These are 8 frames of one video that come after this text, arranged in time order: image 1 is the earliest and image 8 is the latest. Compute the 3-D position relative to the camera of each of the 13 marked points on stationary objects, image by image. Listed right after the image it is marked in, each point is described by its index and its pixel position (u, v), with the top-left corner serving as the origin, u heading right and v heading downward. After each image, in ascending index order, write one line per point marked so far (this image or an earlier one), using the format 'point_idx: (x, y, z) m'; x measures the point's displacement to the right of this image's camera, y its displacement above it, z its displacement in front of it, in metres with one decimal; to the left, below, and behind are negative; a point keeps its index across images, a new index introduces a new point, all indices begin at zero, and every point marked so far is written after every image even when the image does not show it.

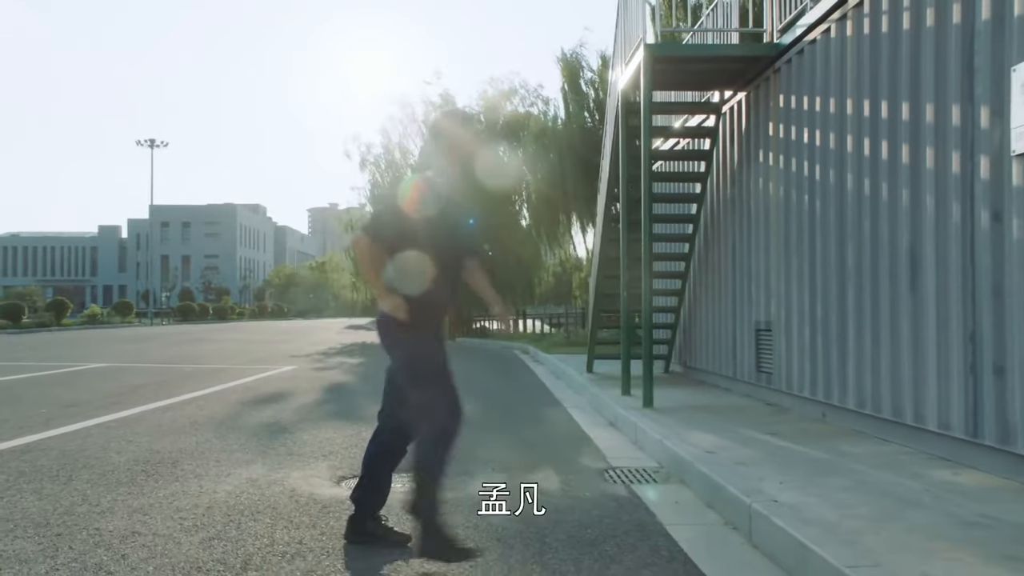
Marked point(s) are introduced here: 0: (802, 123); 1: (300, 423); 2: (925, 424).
0: (+2.6, +1.5, +7.9) m
1: (-1.9, -1.2, +7.8) m
2: (+2.7, -0.9, +5.7) m
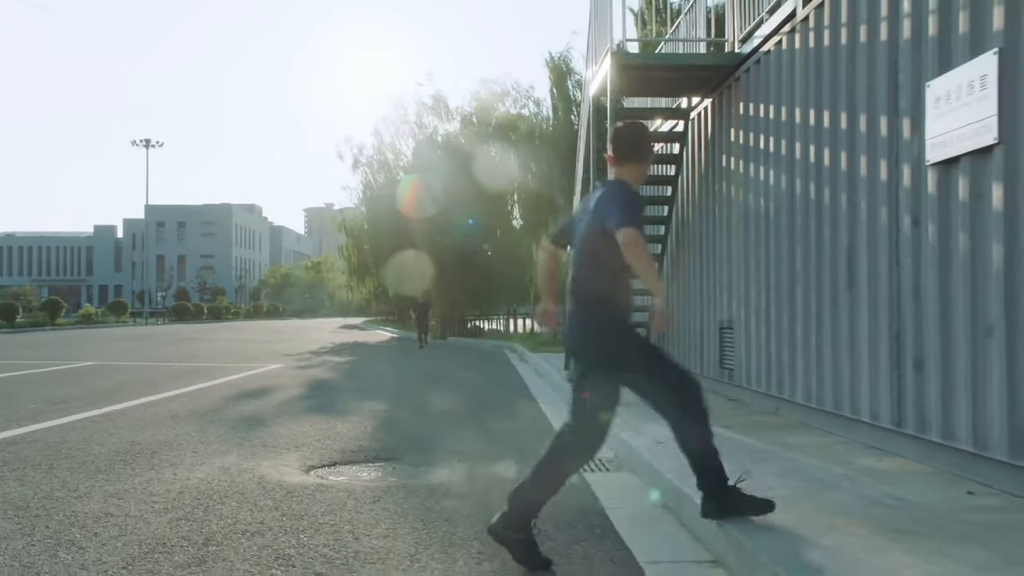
0: (+2.3, +1.5, +8.2) m
1: (-2.2, -1.2, +8.2) m
2: (+2.4, -0.9, +6.0) m
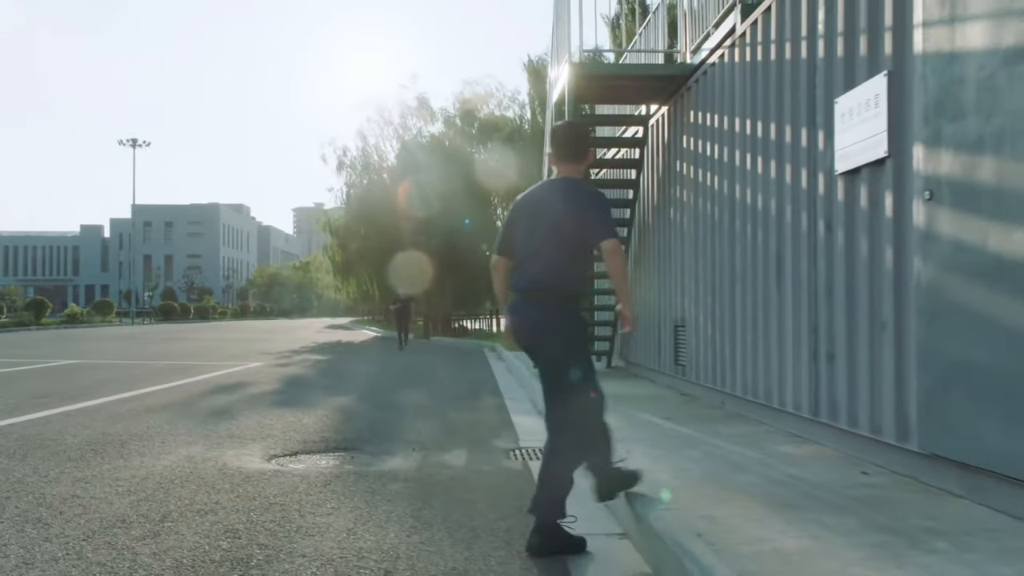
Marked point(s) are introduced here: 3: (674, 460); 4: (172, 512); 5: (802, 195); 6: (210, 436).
0: (+1.9, +1.5, +8.7) m
1: (-2.6, -1.2, +8.5) m
2: (+2.0, -0.9, +6.4) m
3: (+1.0, -1.0, +5.3) m
4: (-1.7, -1.1, +4.5) m
5: (+2.0, +0.7, +6.1) m
6: (-2.4, -1.2, +7.0) m
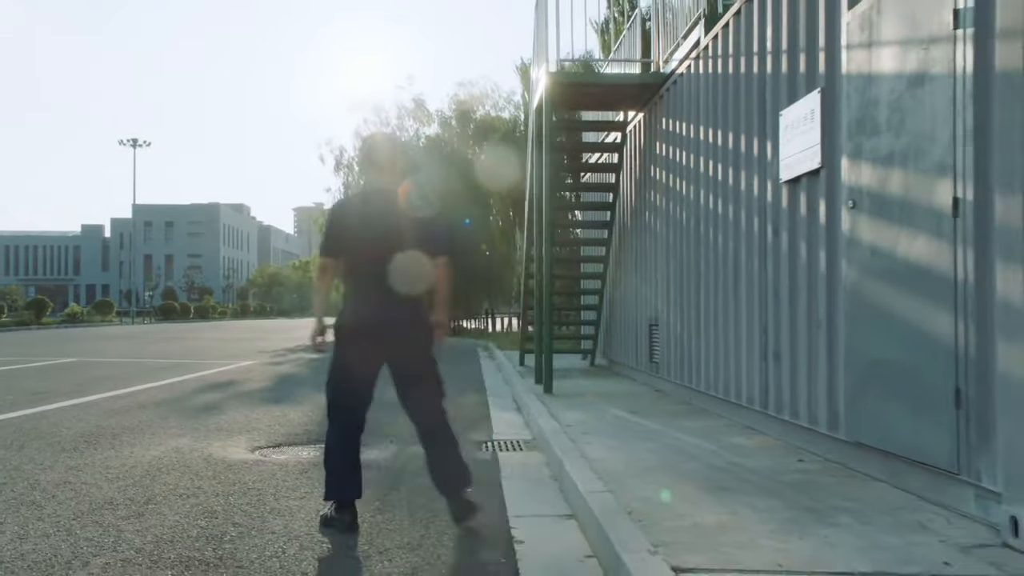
0: (+1.7, +1.5, +9.0) m
1: (-2.8, -1.2, +8.9) m
2: (+1.8, -0.9, +6.8) m
3: (+0.8, -1.0, +5.7) m
4: (-2.0, -1.2, +4.9) m
5: (+1.8, +0.6, +6.5) m
6: (-2.7, -1.2, +7.4) m
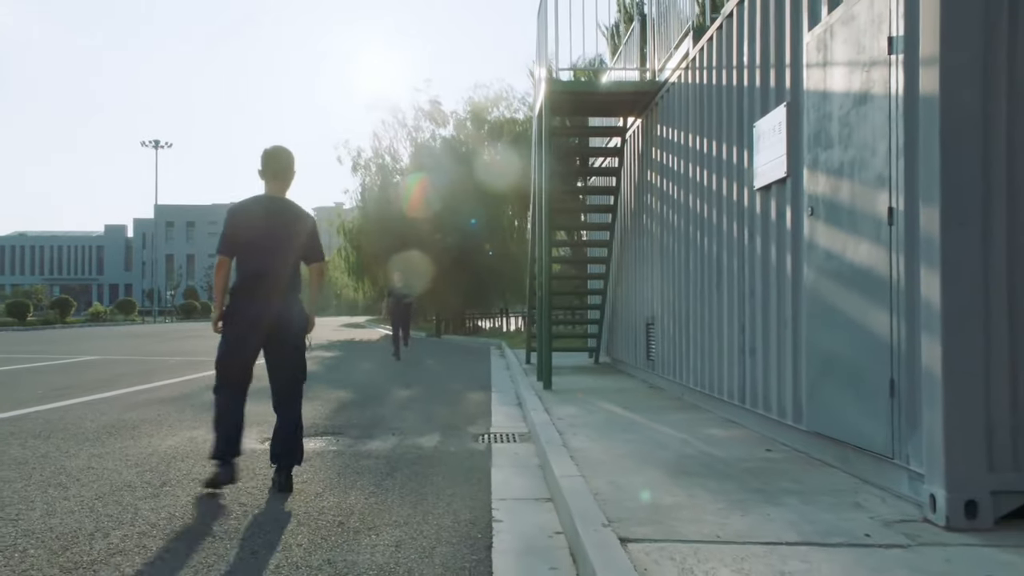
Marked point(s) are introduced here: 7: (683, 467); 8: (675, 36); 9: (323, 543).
0: (+1.7, +1.5, +9.4) m
1: (-2.8, -1.2, +9.4) m
2: (+1.7, -0.9, +7.2) m
3: (+0.7, -1.1, +6.1) m
4: (-2.1, -1.2, +5.3) m
5: (+1.7, +0.6, +6.8) m
6: (-2.7, -1.2, +7.9) m
7: (+1.0, -1.0, +5.0) m
8: (+1.8, +2.7, +9.5) m
9: (-0.9, -1.1, +3.9) m
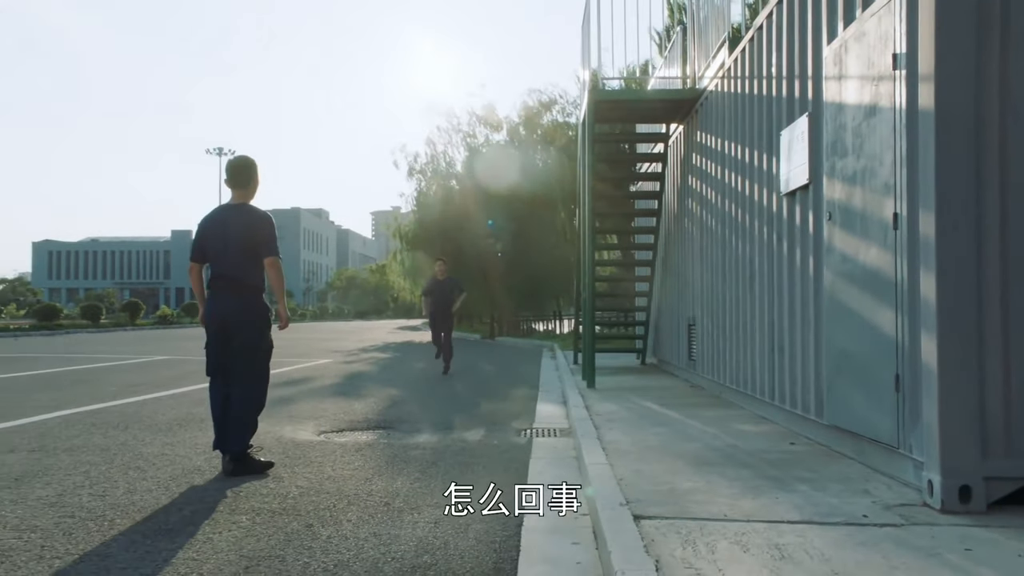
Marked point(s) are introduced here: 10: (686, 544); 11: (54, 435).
0: (+2.1, +1.4, +9.7) m
1: (-2.3, -1.2, +9.9) m
2: (+2.1, -0.9, +7.4) m
3: (+1.0, -1.1, +6.4) m
4: (-1.8, -1.2, +5.8) m
5: (+2.1, +0.6, +7.1) m
6: (-2.3, -1.2, +8.4) m
7: (+1.2, -1.0, +5.3) m
8: (+2.3, +2.7, +9.8) m
9: (-0.7, -1.2, +4.4) m
10: (+0.7, -1.0, +3.4) m
11: (-3.5, -1.1, +6.6) m
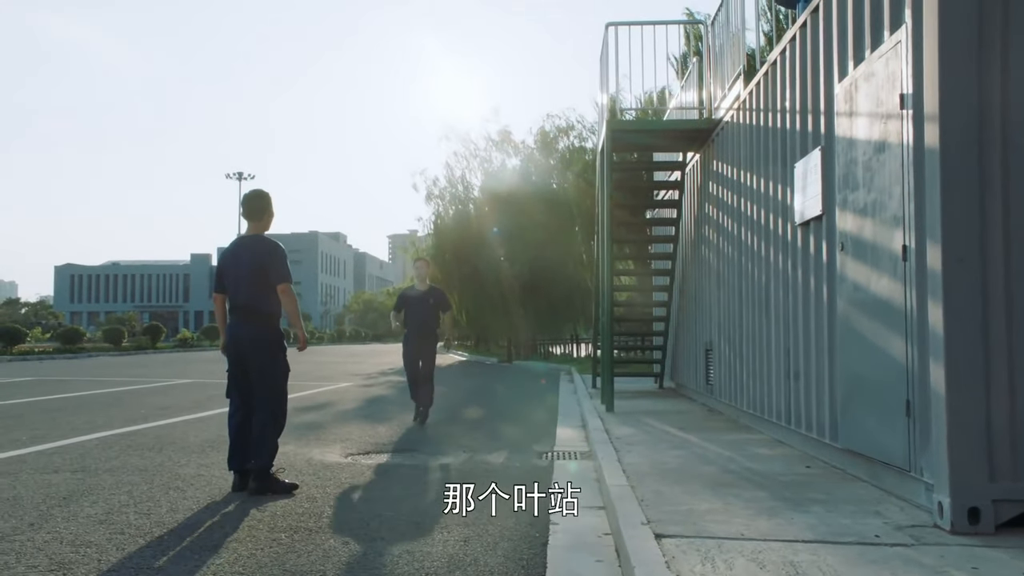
0: (+2.4, +1.2, +9.9) m
1: (-2.1, -1.5, +10.2) m
2: (+2.3, -1.1, +7.6) m
3: (+1.1, -1.3, +6.6) m
4: (-1.7, -1.4, +6.0) m
5: (+2.2, +0.4, +7.3) m
6: (-2.1, -1.5, +8.7) m
7: (+1.3, -1.2, +5.5) m
8: (+2.5, +2.4, +10.0) m
9: (-0.6, -1.3, +4.6) m
10: (+0.8, -1.1, +3.6) m
11: (-3.3, -1.3, +6.9) m
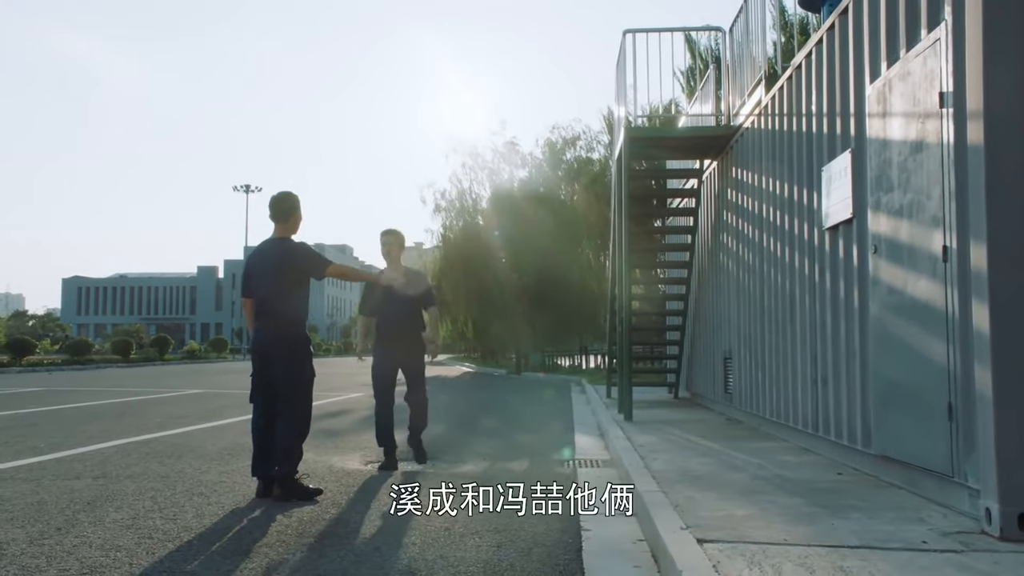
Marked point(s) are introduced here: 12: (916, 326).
0: (+2.6, +1.1, +9.8) m
1: (-1.9, -1.6, +10.1) m
2: (+2.5, -1.2, +7.5) m
3: (+1.3, -1.3, +6.5) m
4: (-1.5, -1.4, +6.0) m
5: (+2.4, +0.4, +7.2) m
6: (-1.9, -1.6, +8.6) m
7: (+1.5, -1.2, +5.4) m
8: (+2.7, +2.3, +10.0) m
9: (-0.4, -1.3, +4.5) m
10: (+1.0, -1.1, +3.5) m
11: (-3.1, -1.4, +6.8) m
12: (+2.2, -0.2, +4.8) m
